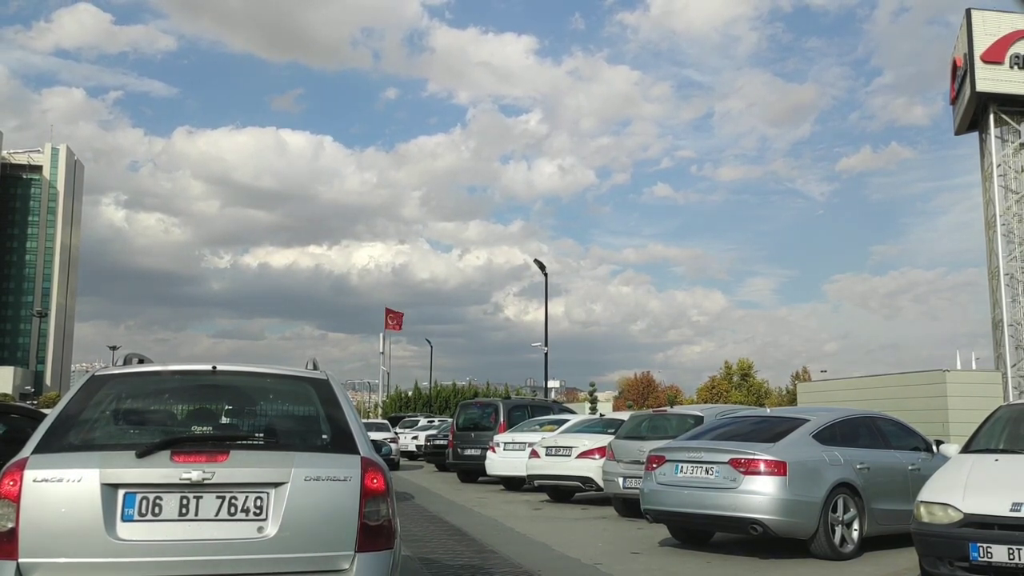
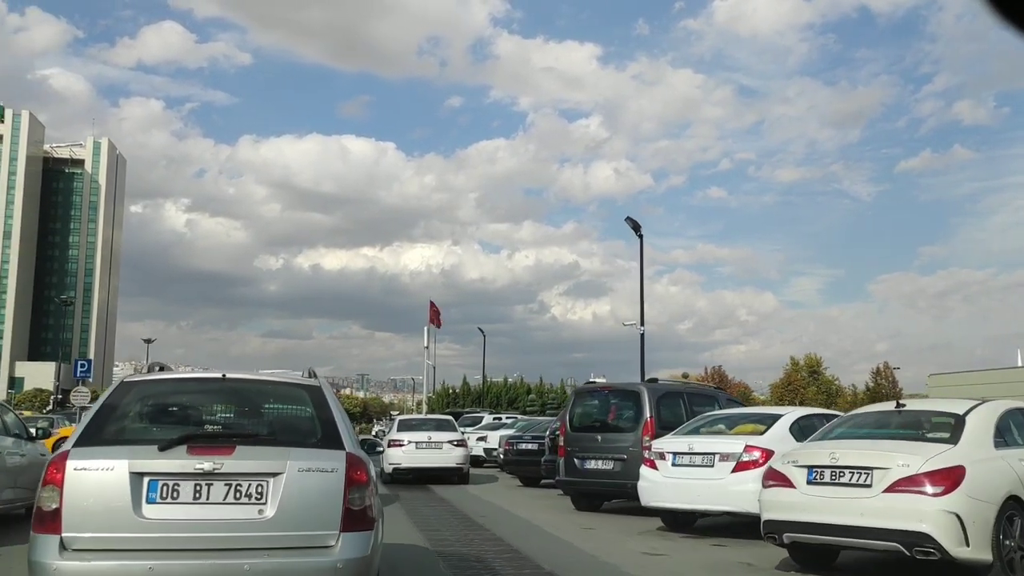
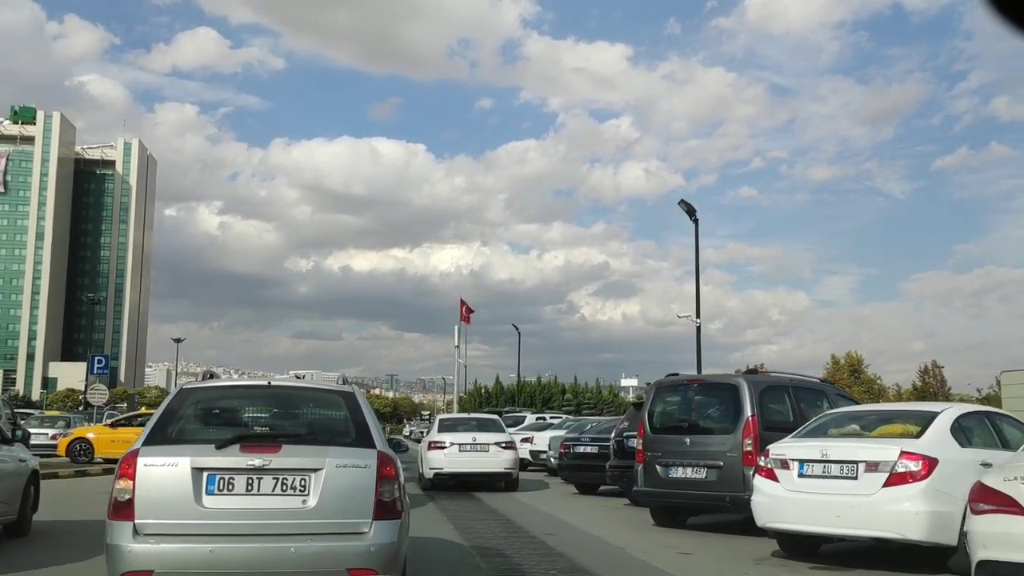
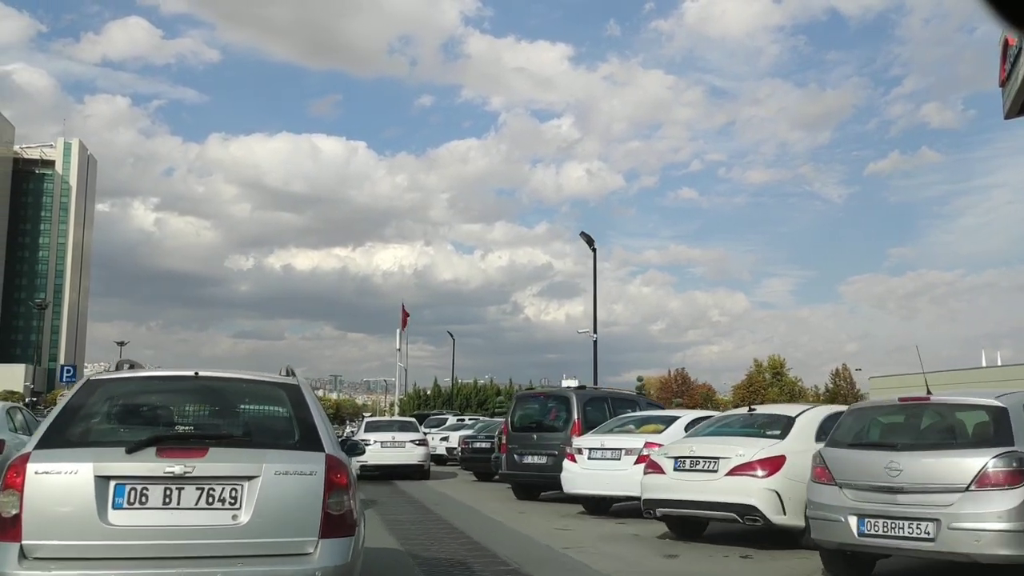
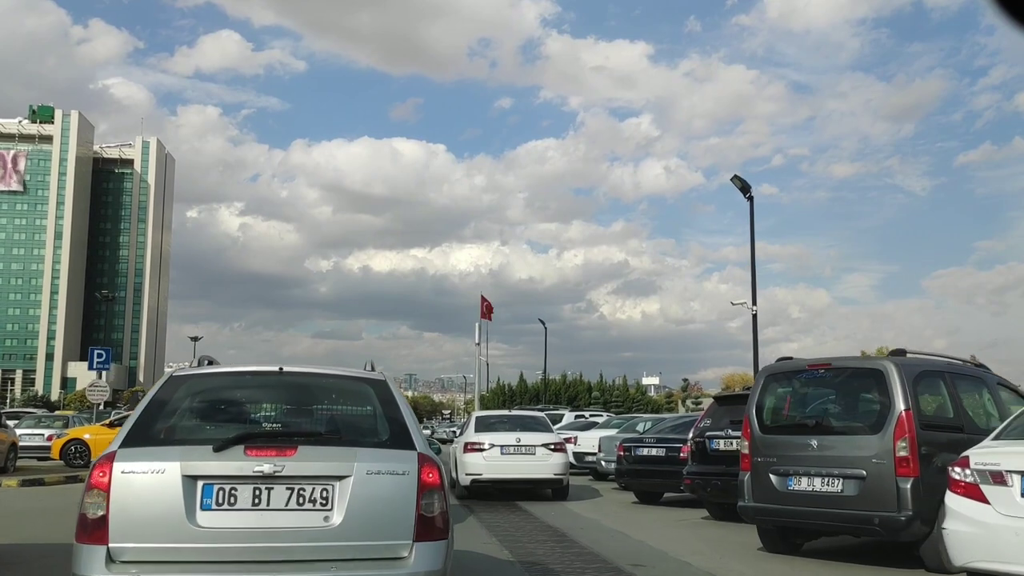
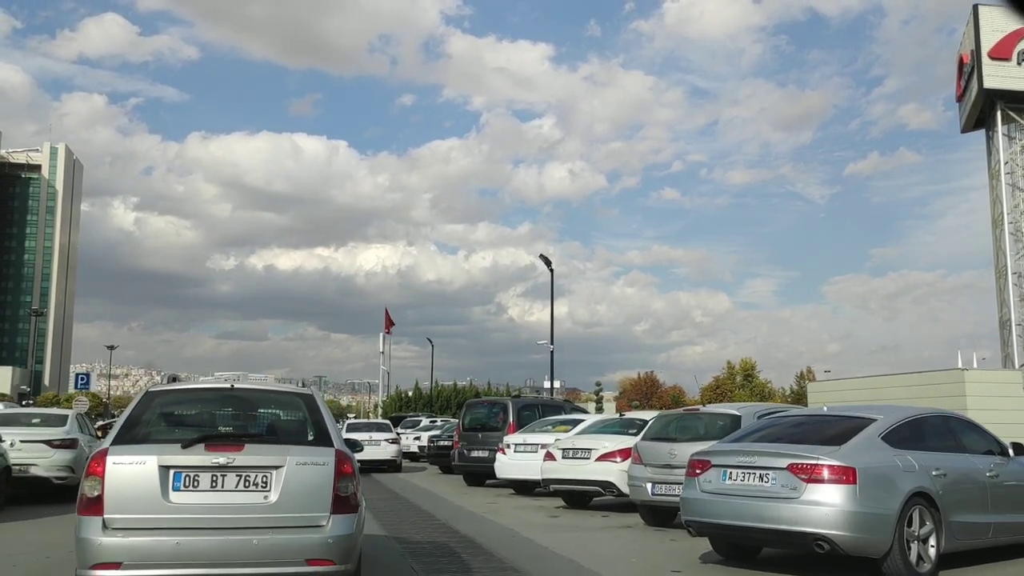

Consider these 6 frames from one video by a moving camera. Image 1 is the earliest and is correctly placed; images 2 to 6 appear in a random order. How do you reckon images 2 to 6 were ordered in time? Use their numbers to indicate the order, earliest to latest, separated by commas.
6, 4, 2, 3, 5
